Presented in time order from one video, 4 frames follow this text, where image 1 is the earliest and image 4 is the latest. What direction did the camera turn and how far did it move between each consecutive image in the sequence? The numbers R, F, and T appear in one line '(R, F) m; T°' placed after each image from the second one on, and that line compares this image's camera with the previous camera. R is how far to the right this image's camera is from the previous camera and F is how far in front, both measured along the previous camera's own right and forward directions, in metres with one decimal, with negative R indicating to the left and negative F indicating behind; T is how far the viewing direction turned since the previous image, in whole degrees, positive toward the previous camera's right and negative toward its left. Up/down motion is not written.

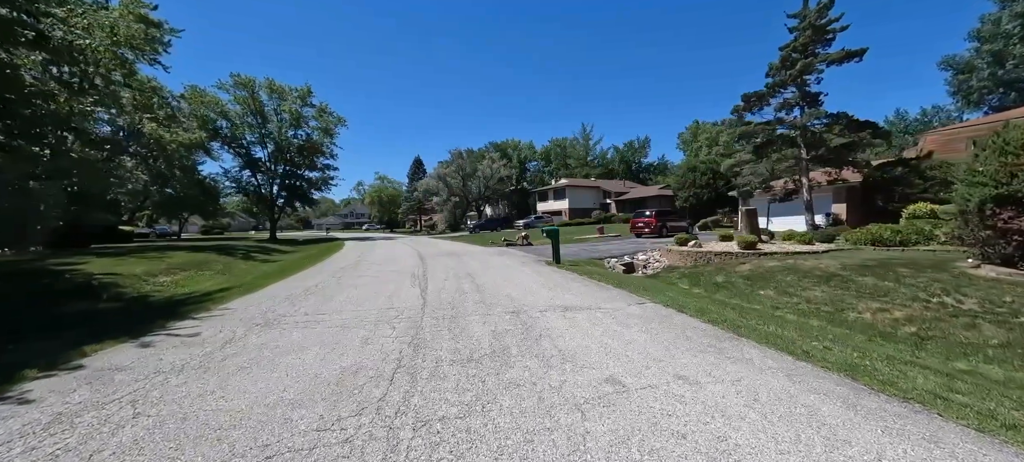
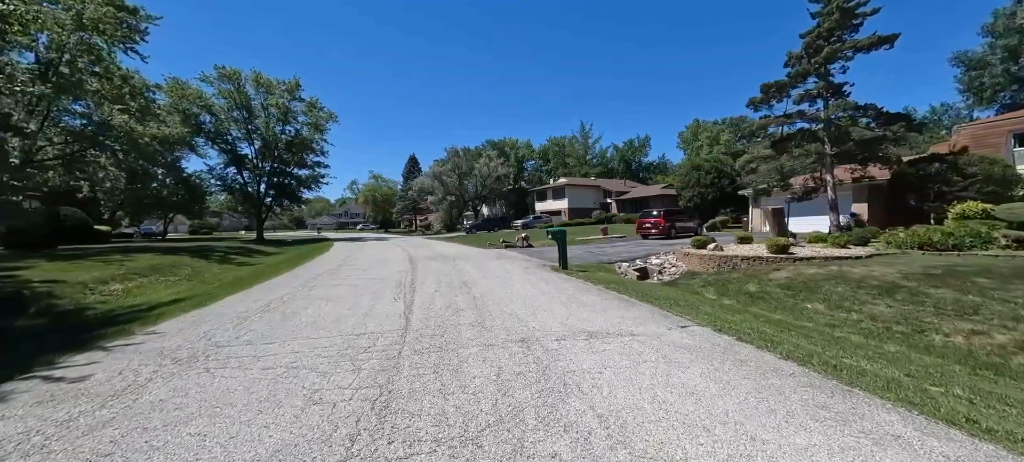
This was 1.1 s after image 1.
(-0.1, +1.6) m; 0°
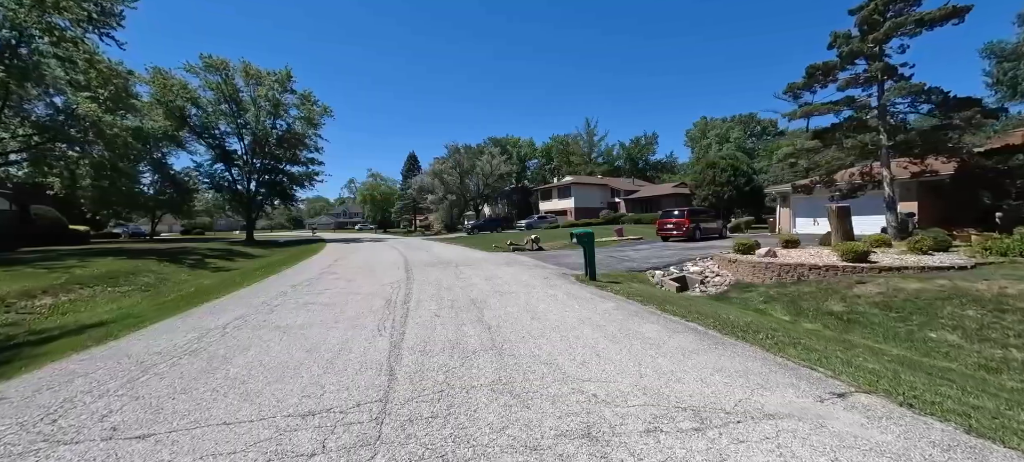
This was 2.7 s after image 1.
(-0.4, +2.3) m; 0°
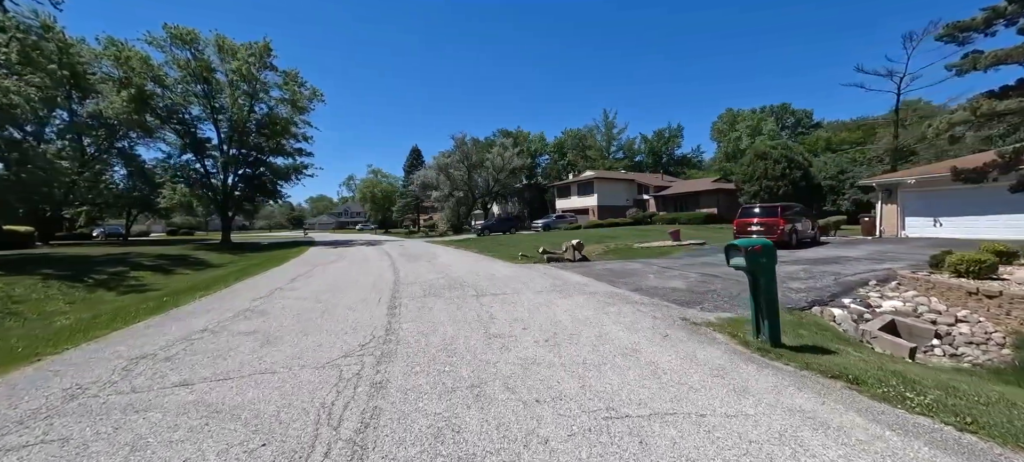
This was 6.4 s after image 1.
(-1.0, +5.5) m; -1°
